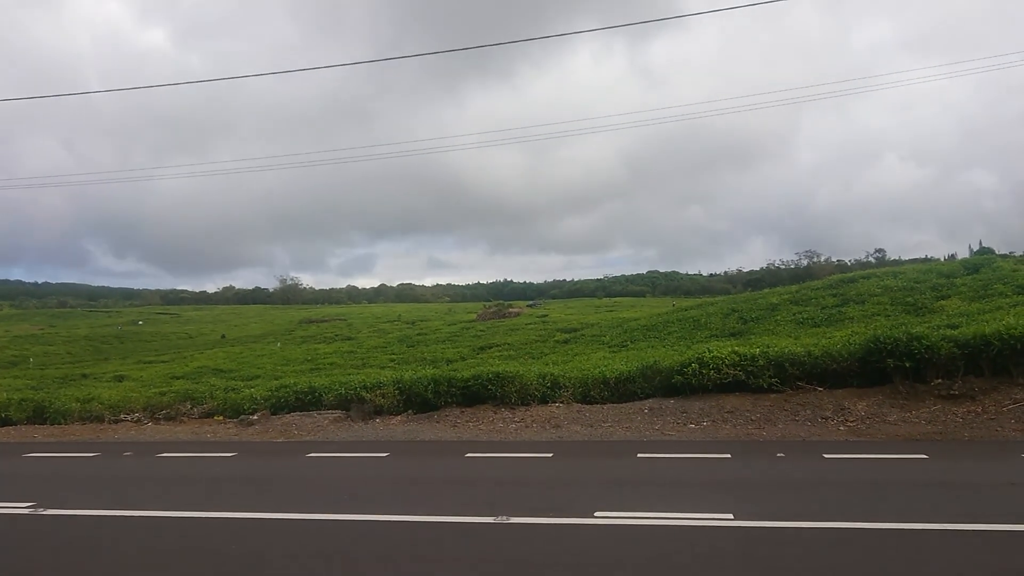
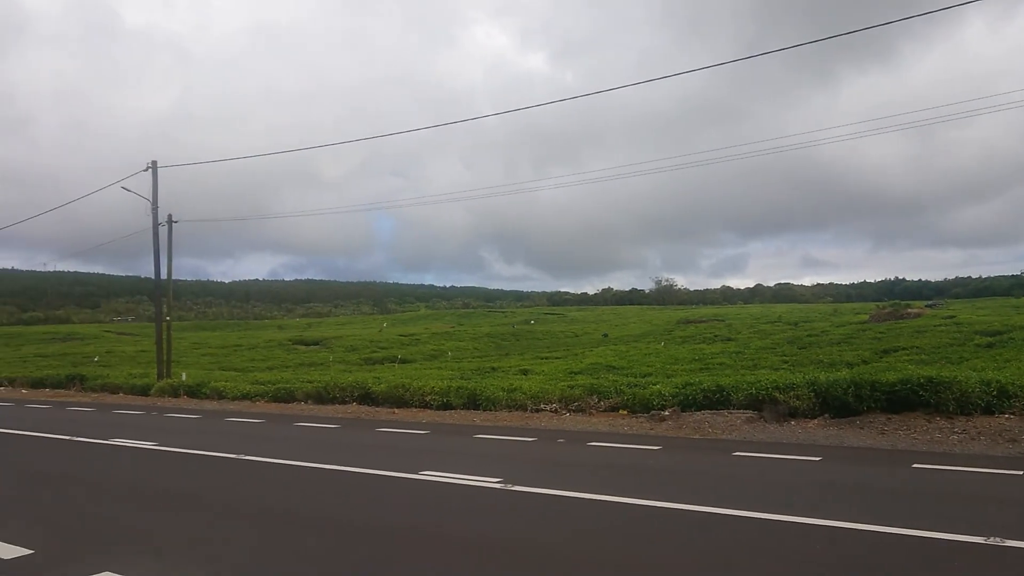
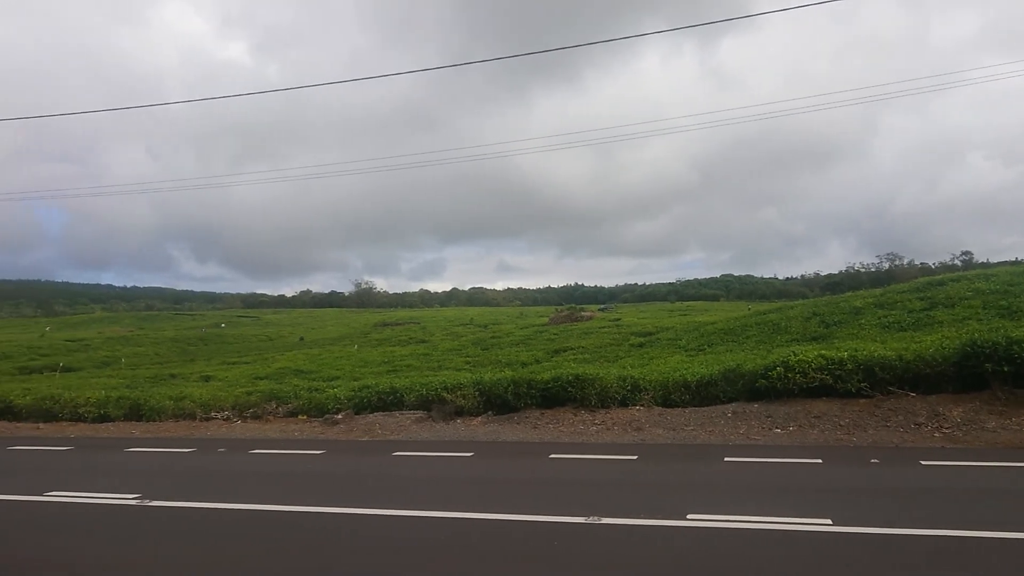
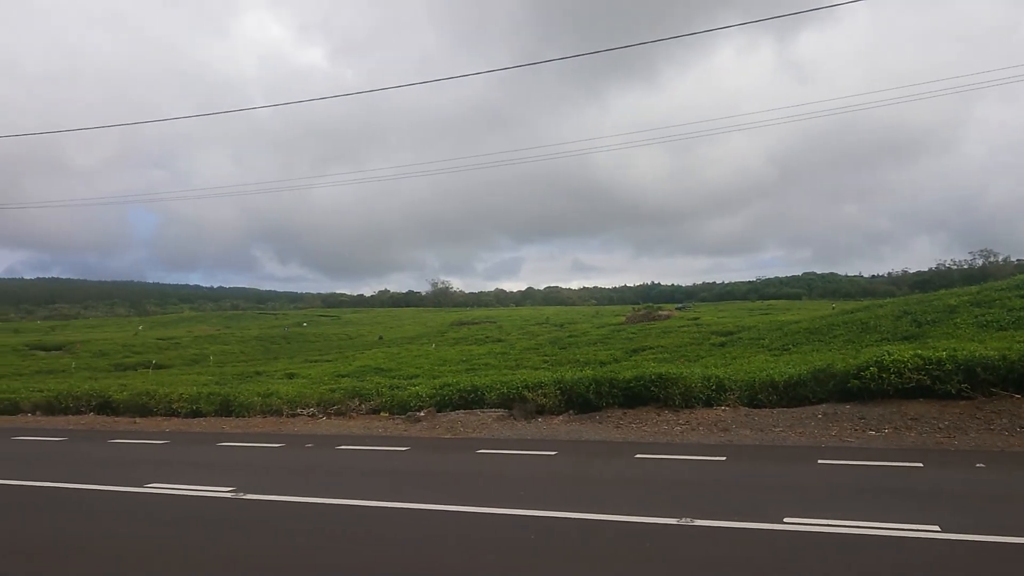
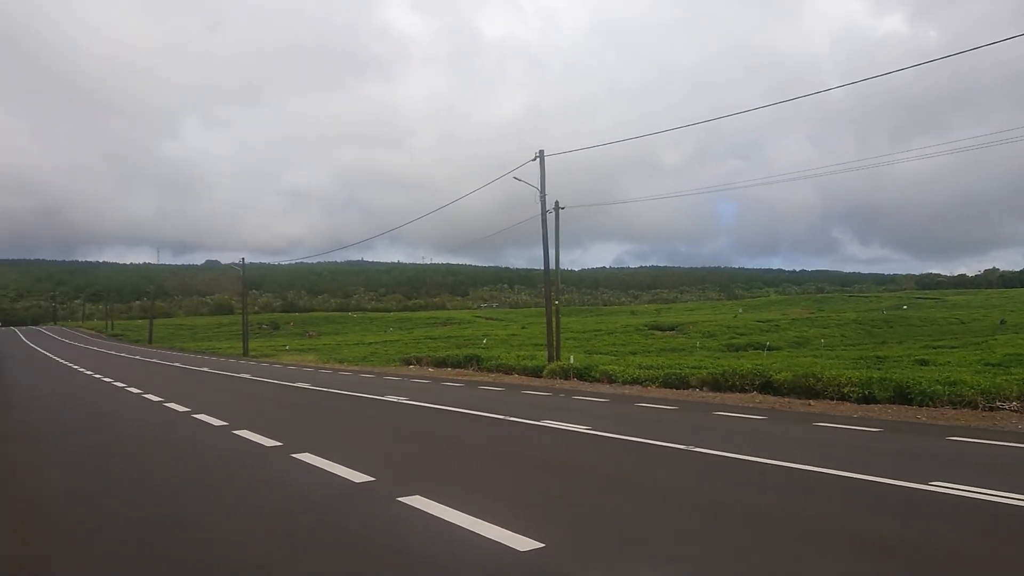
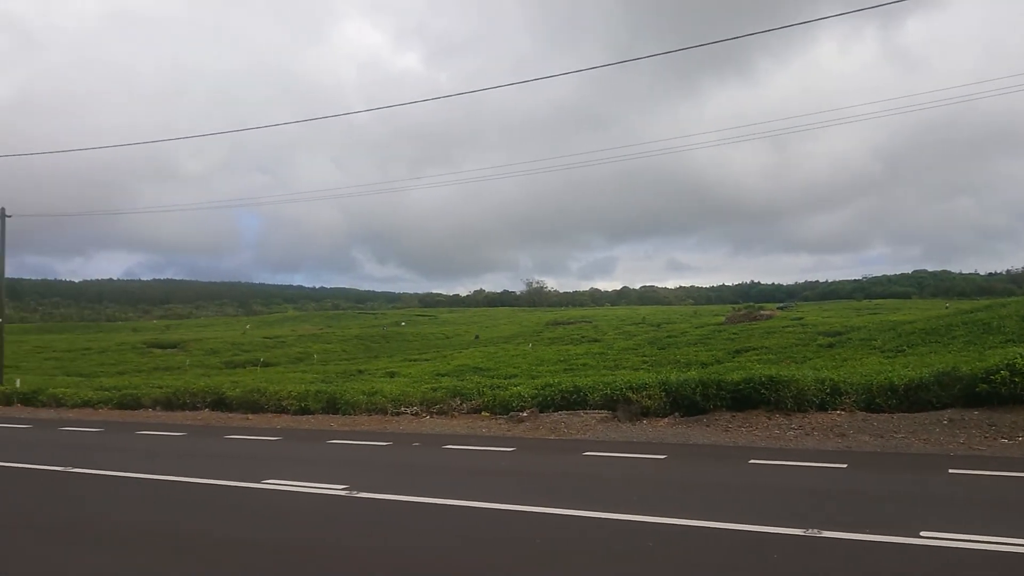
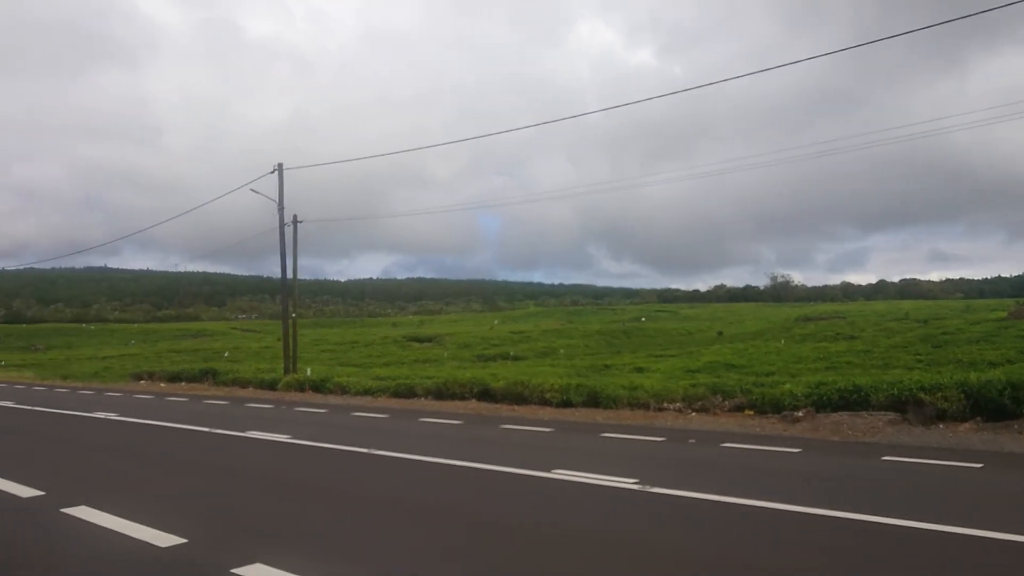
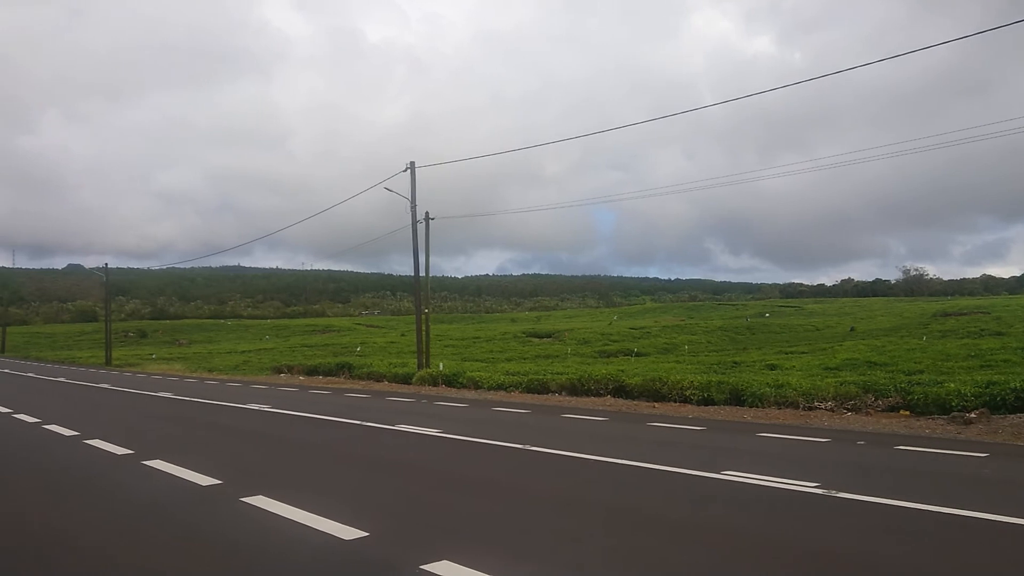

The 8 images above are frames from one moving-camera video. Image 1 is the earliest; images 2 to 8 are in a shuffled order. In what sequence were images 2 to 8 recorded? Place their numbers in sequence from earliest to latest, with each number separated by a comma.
3, 4, 6, 2, 7, 8, 5
